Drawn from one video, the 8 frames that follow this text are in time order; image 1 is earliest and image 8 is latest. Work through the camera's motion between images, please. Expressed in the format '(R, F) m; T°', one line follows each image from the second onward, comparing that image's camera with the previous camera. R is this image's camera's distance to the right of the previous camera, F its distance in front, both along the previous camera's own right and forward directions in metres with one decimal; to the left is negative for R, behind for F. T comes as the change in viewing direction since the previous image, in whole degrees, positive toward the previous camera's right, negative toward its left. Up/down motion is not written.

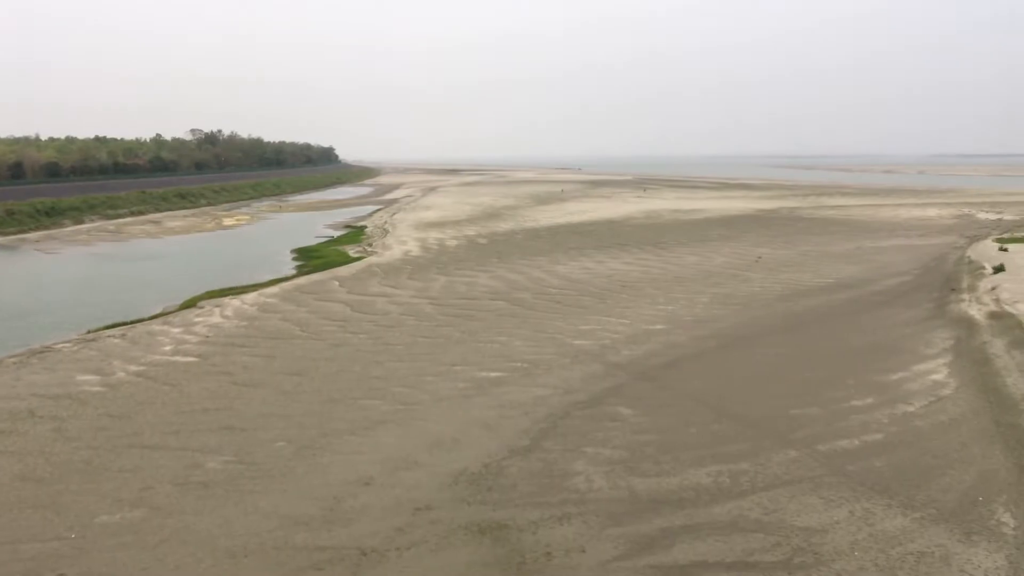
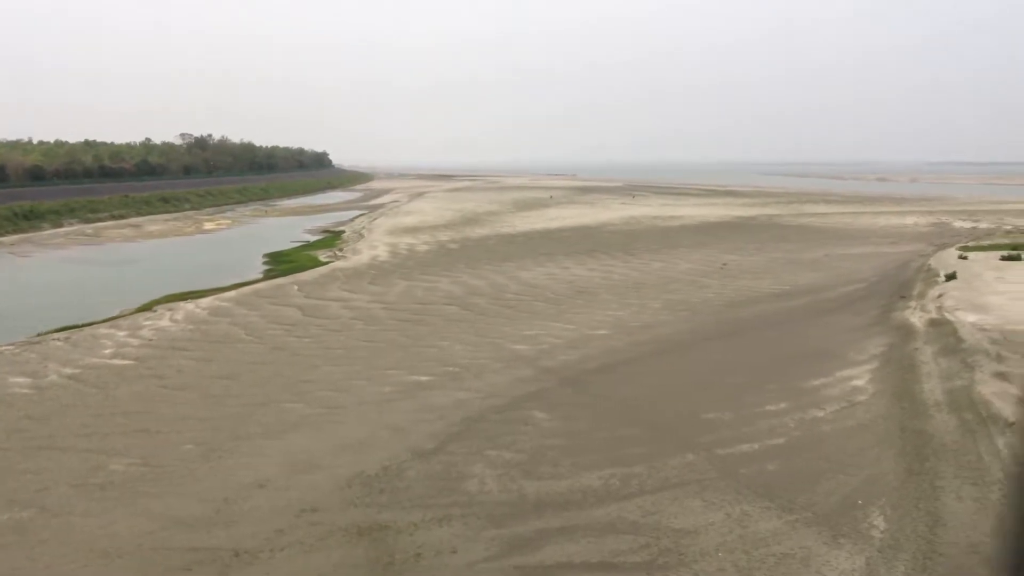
(+0.8, -0.1) m; 0°
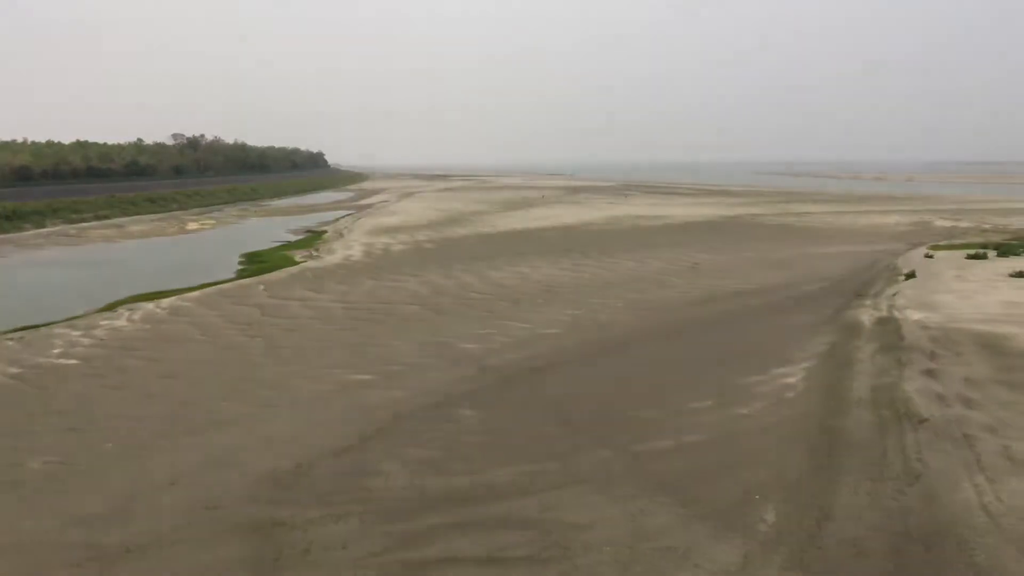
(+0.7, -0.1) m; 0°
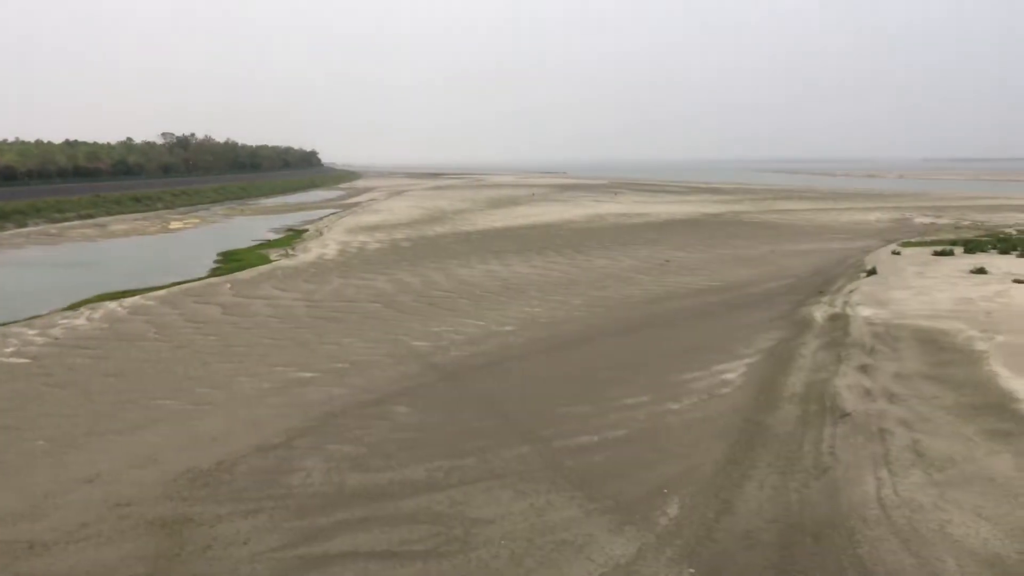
(+0.6, -0.1) m; 0°
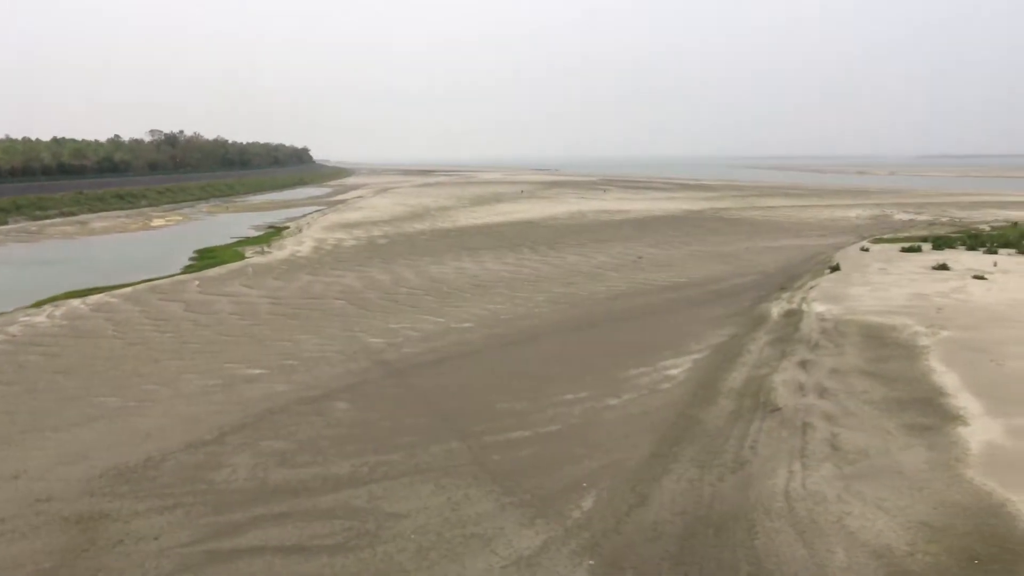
(+0.6, 0.0) m; 0°
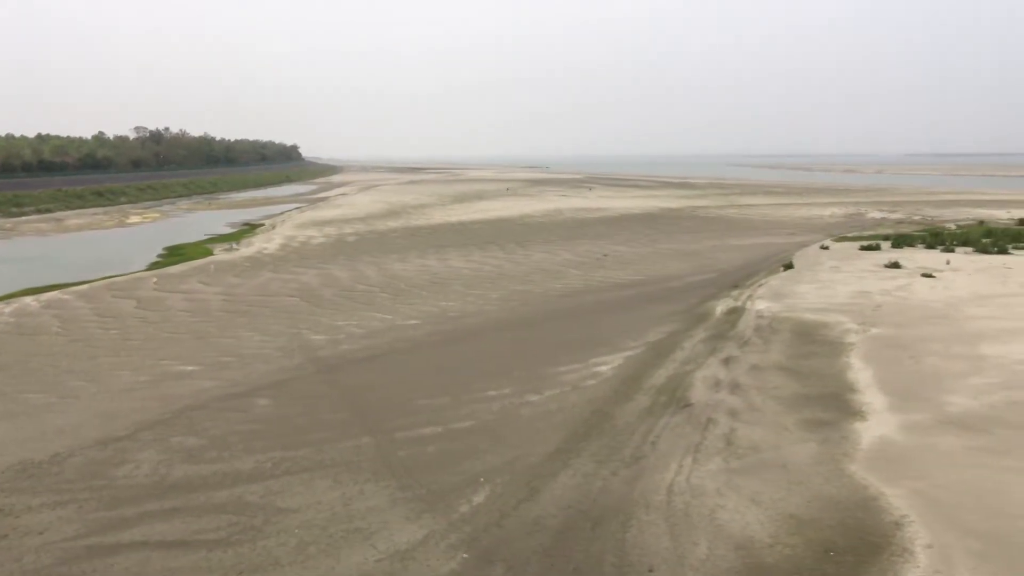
(+0.7, -0.1) m; +1°
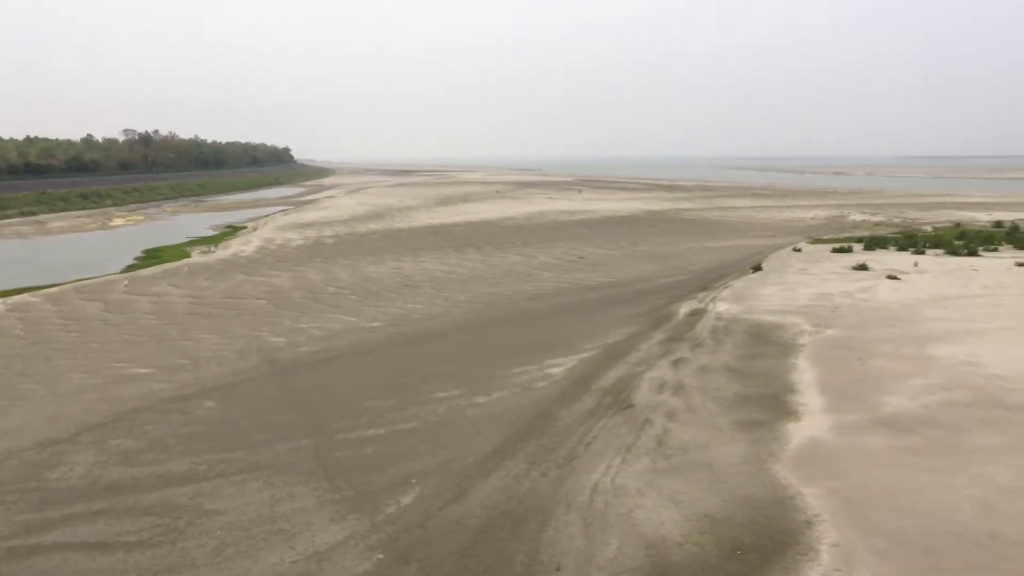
(+0.5, 0.0) m; 0°
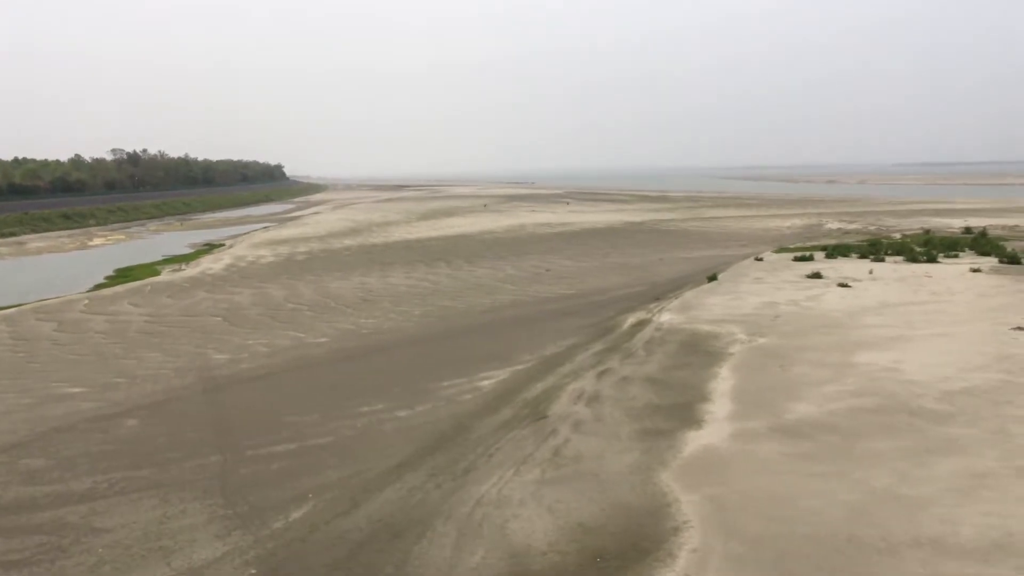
(+0.8, -0.1) m; 0°
